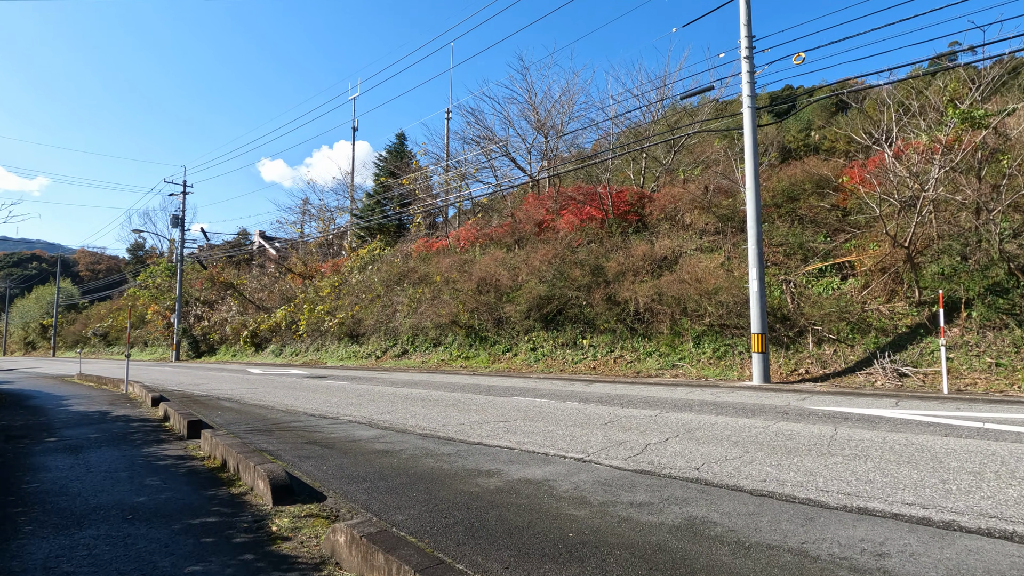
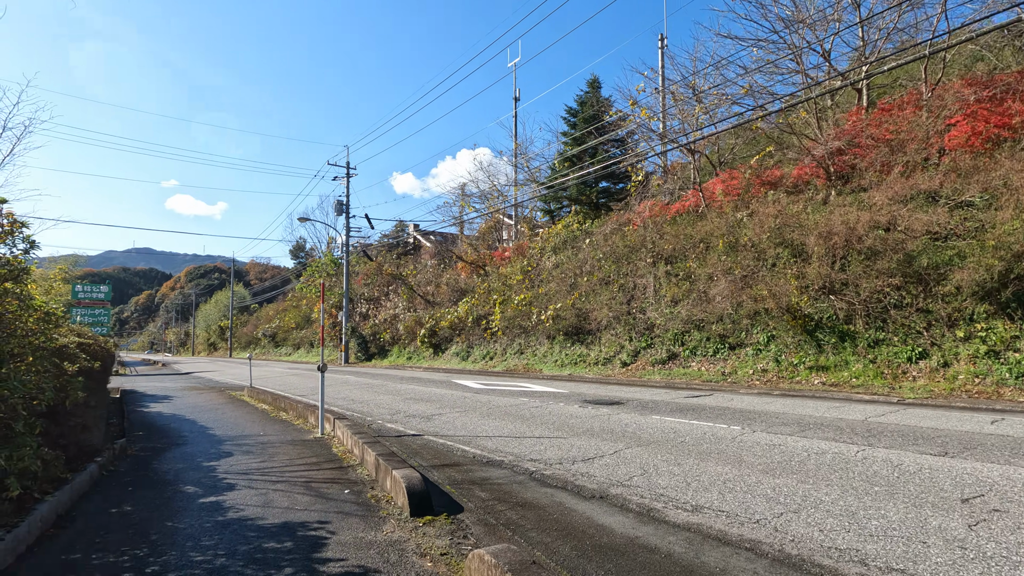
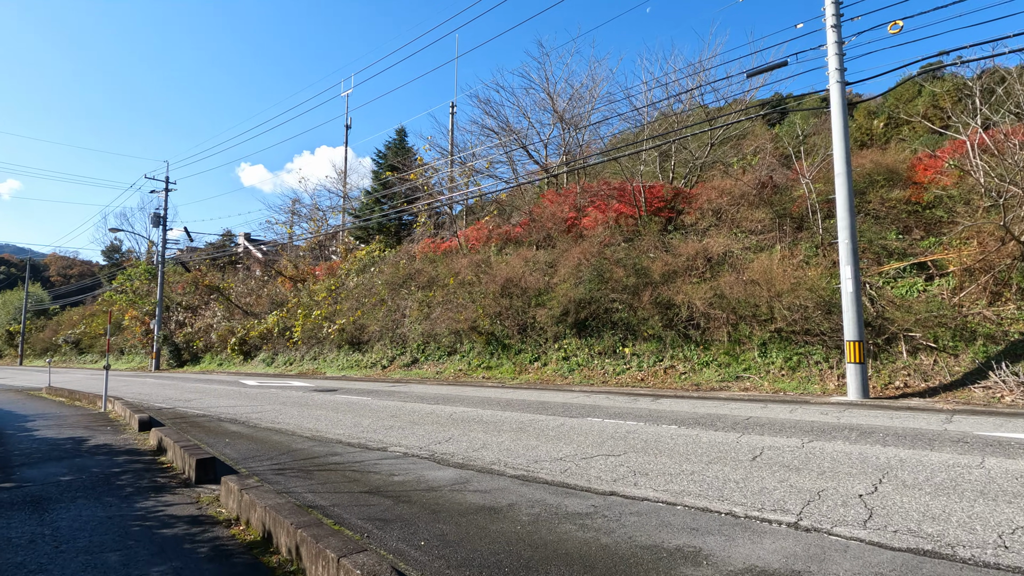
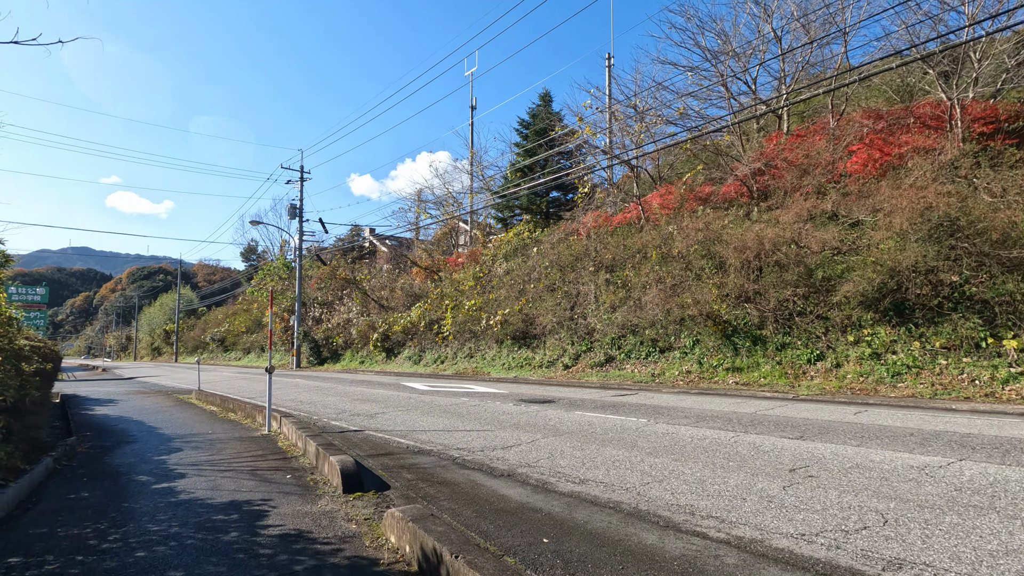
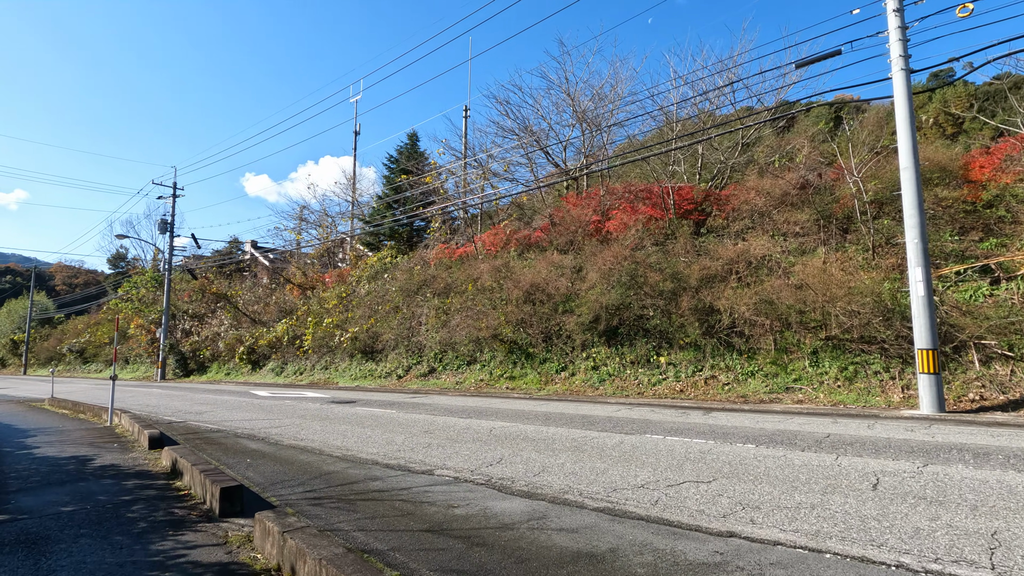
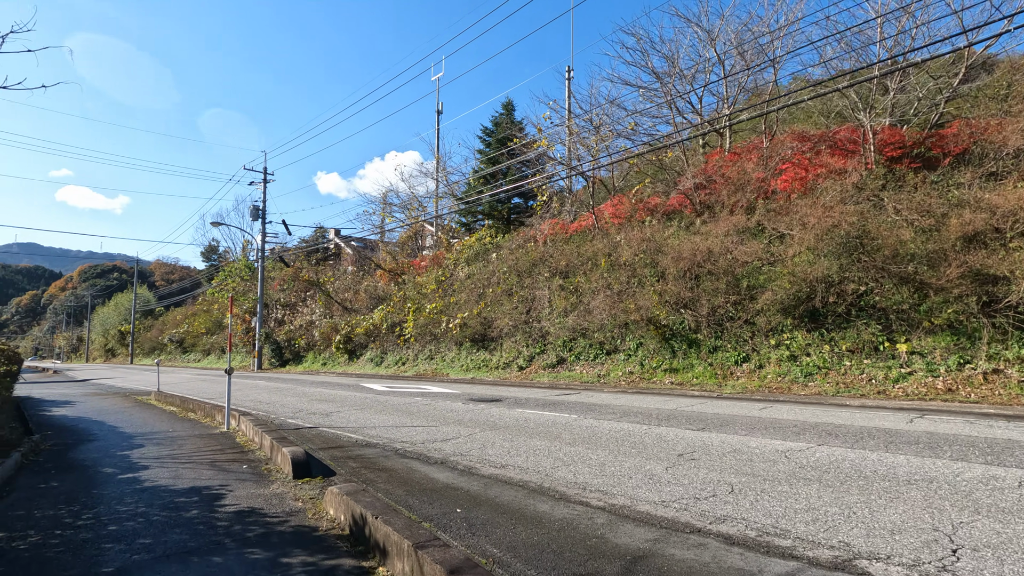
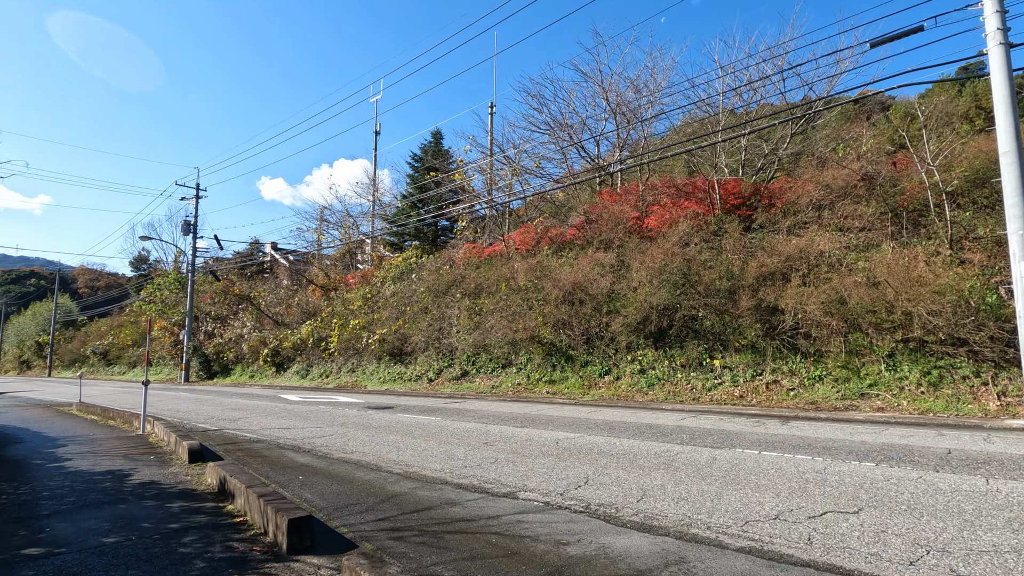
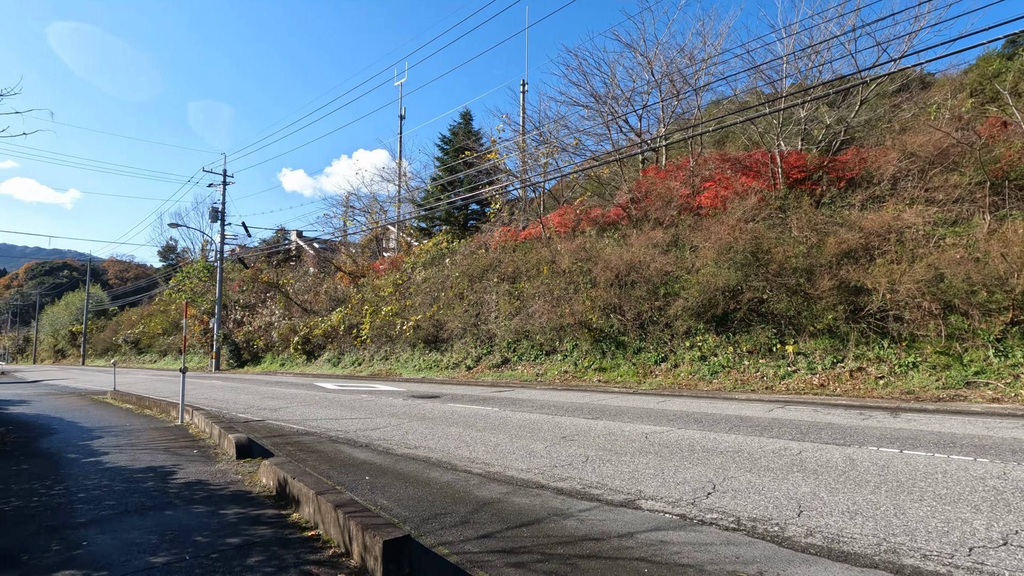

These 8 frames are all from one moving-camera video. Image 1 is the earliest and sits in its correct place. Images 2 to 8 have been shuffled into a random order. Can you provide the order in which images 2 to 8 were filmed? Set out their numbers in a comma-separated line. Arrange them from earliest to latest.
3, 5, 7, 8, 6, 4, 2
